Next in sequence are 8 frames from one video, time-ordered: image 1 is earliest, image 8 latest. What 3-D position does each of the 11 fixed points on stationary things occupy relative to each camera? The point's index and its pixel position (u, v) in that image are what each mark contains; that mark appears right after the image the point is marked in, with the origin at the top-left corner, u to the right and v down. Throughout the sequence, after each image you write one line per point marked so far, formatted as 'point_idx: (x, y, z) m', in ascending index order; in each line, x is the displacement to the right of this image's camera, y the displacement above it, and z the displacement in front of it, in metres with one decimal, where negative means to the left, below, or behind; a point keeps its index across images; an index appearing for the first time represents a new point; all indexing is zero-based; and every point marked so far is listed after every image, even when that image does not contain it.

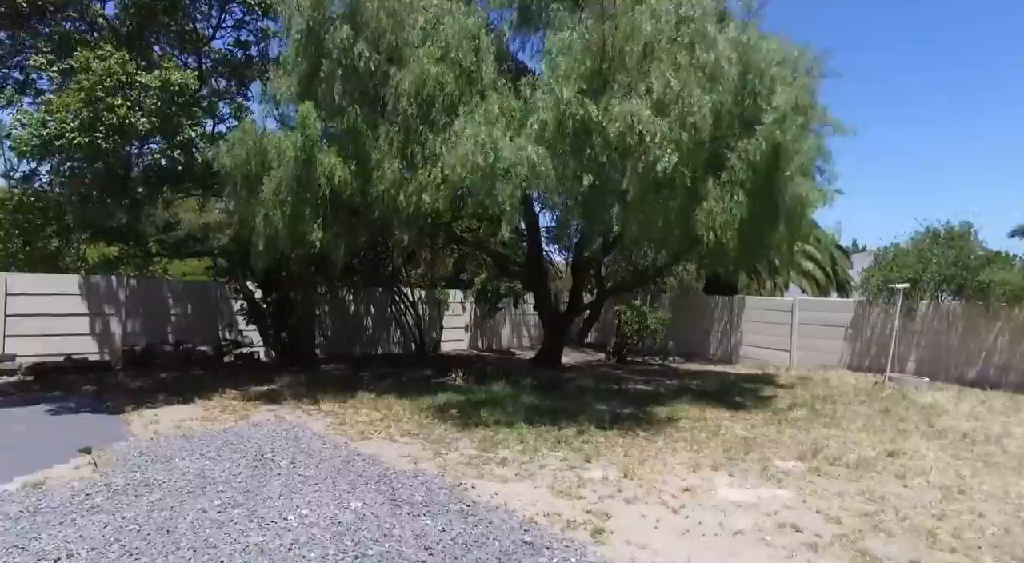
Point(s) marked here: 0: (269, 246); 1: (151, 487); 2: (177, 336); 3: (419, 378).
0: (-3.9, +0.5, +9.7) m
1: (-3.0, -1.7, +5.1) m
2: (-7.0, -1.2, +12.9) m
3: (-1.7, -1.9, +11.9) m
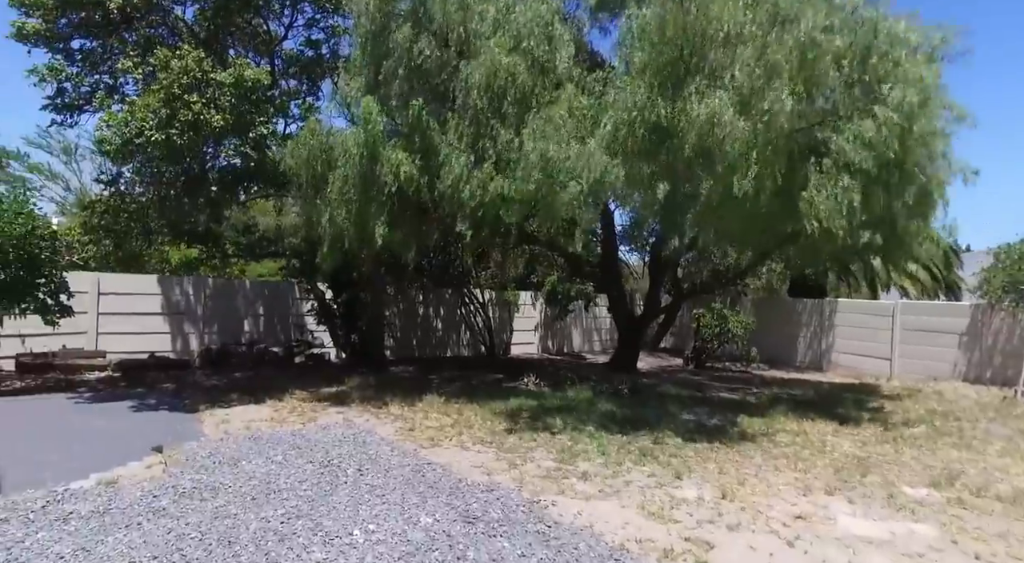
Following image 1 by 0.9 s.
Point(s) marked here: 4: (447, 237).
0: (-2.7, +0.5, +9.6) m
1: (-2.3, -1.6, +4.9) m
2: (-5.5, -1.2, +13.1) m
3: (-0.4, -1.9, +11.5) m
4: (-1.2, +0.8, +11.3) m
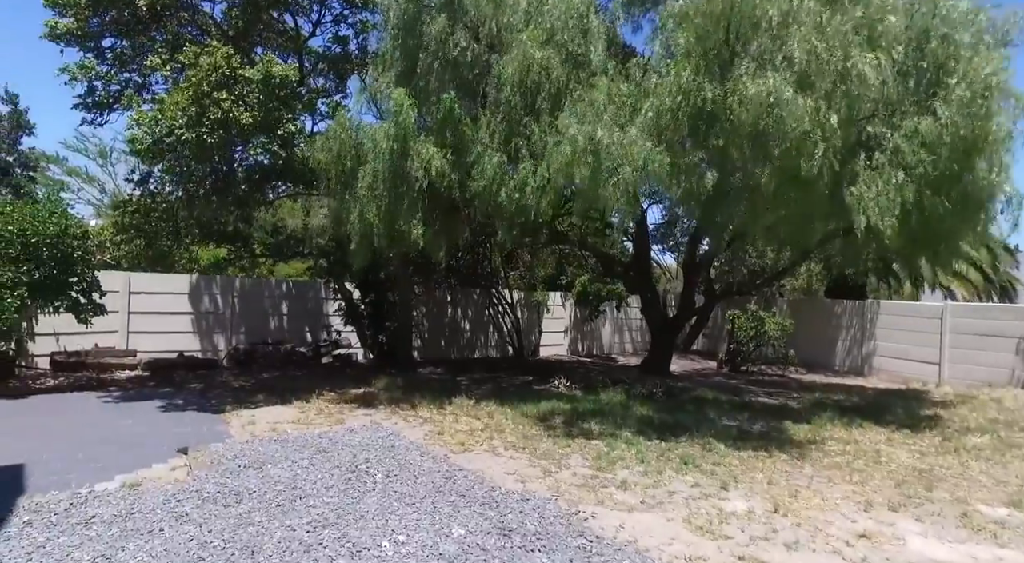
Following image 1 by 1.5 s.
0: (-2.3, +0.6, +9.4) m
1: (-2.1, -1.6, +4.7) m
2: (-4.9, -1.2, +13.1) m
3: (+0.2, -1.9, +11.3) m
4: (-0.7, +0.8, +11.1) m
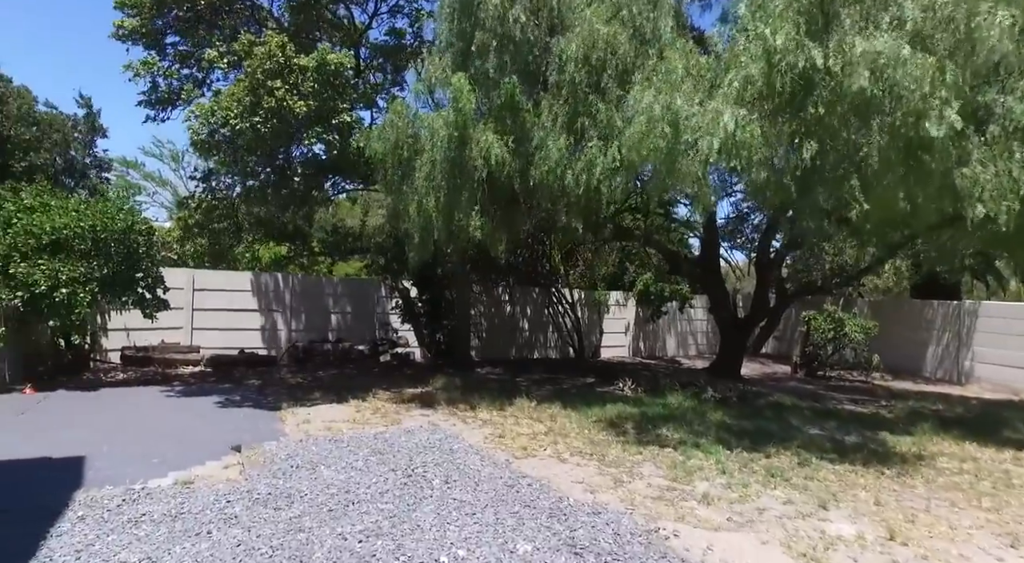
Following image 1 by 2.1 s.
0: (-1.3, +0.6, +9.1) m
1: (-1.6, -1.5, +4.4) m
2: (-3.7, -1.1, +13.0) m
3: (+1.2, -1.8, +10.8) m
4: (+0.4, +0.9, +10.7) m
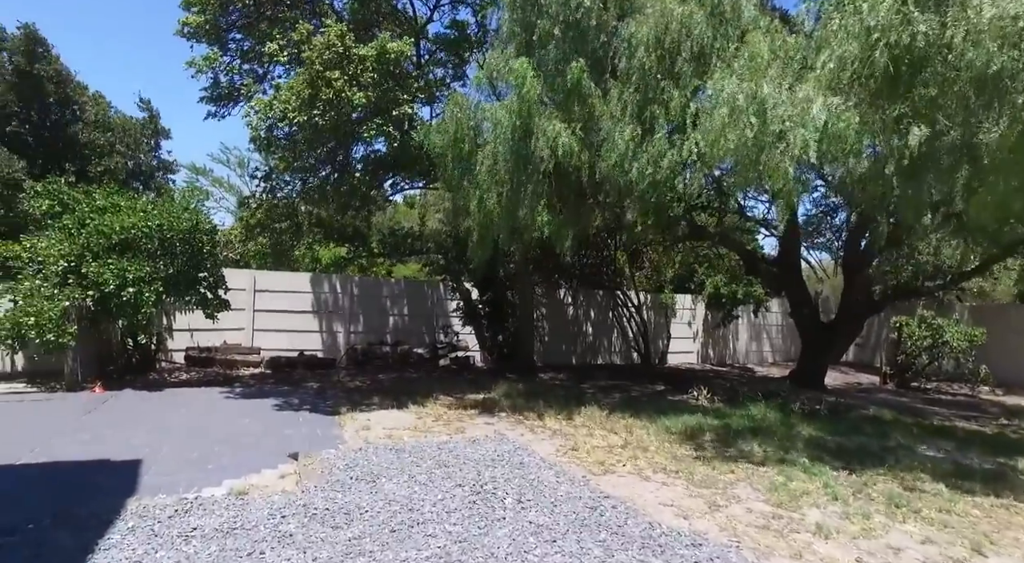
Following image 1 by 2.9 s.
0: (-0.4, +0.6, +8.7) m
1: (-1.0, -1.5, +4.0) m
2: (-2.4, -1.1, +12.7) m
3: (+2.3, -1.8, +10.1) m
4: (+1.5, +0.9, +10.1) m
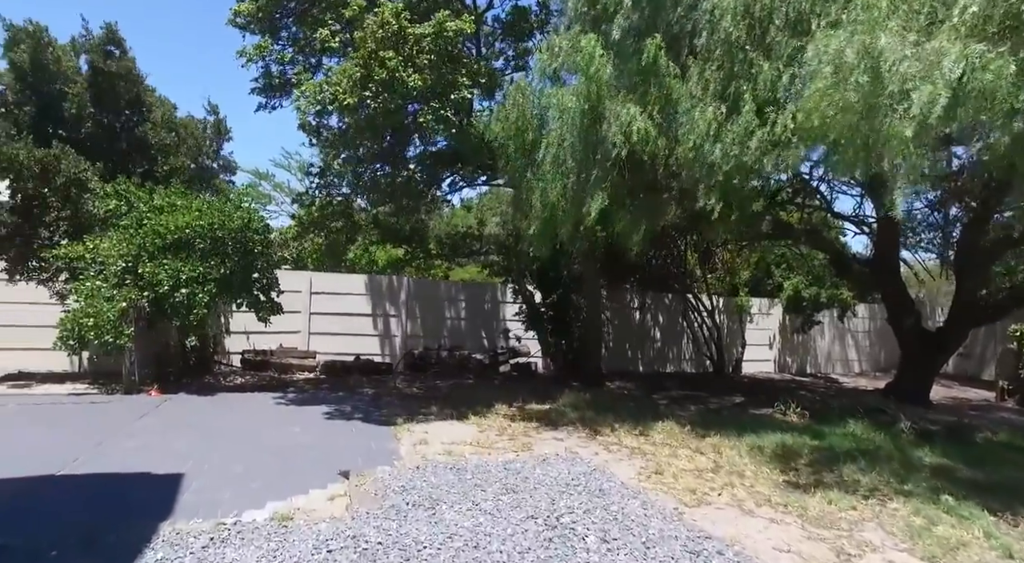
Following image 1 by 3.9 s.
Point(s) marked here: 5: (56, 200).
0: (+0.5, +0.6, +8.0) m
1: (-0.6, -1.5, +3.4) m
2: (-1.2, -1.2, +12.2) m
3: (+3.3, -1.9, +9.1) m
4: (+2.4, +0.8, +9.2) m
5: (-7.0, +1.2, +9.4) m
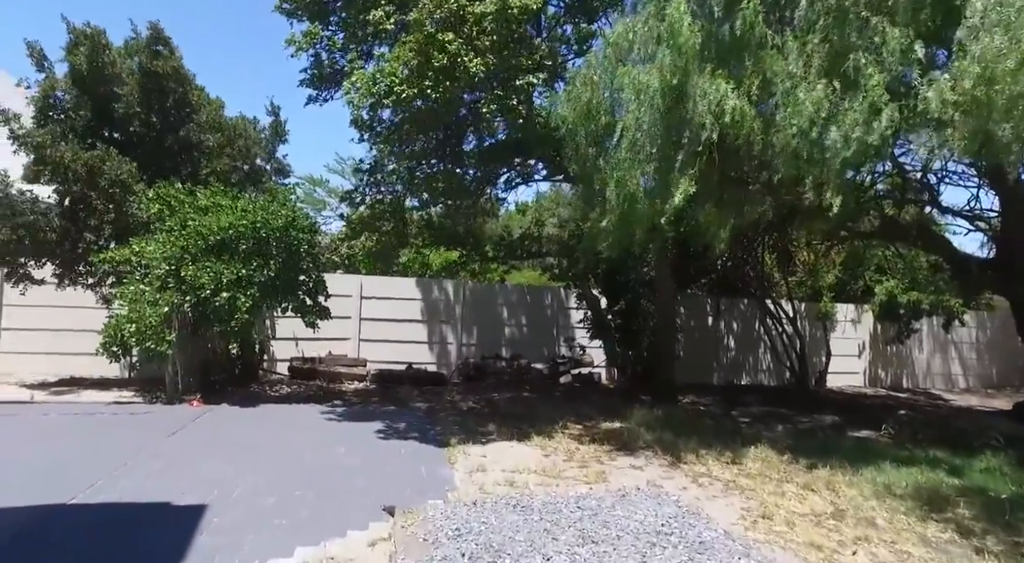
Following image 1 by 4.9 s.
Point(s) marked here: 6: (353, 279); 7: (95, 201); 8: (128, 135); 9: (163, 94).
0: (+1.2, +0.6, +7.2) m
1: (-0.2, -1.5, +2.6) m
2: (-0.1, -1.3, +11.4) m
3: (+4.1, -1.9, +8.0) m
4: (+3.3, +0.8, +8.2) m
5: (-6.1, +1.2, +9.1) m
6: (-2.7, +0.1, +10.5) m
7: (-6.1, +1.2, +9.1) m
8: (-6.6, +2.5, +10.7) m
9: (-6.1, +3.3, +10.8) m
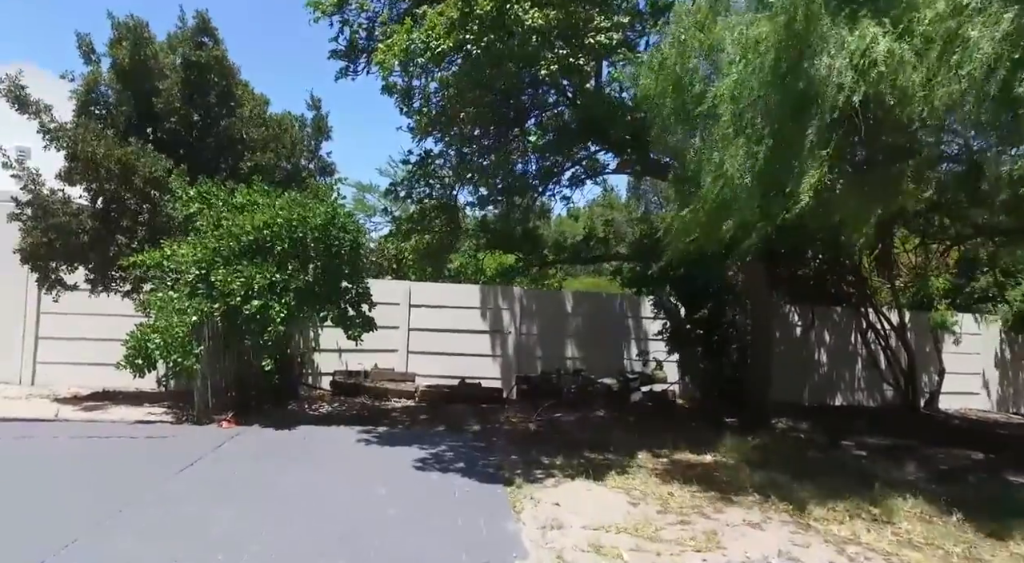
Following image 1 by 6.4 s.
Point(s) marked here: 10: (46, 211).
0: (+1.9, +0.5, +5.9) m
1: (+0.1, -1.5, +1.4) m
2: (+1.0, -1.4, +10.3) m
3: (+4.9, -2.0, +6.5) m
4: (+4.1, +0.7, +6.8) m
5: (-5.2, +1.1, +8.5) m
6: (-1.7, 0.0, +9.5) m
7: (-5.2, +1.1, +8.4) m
8: (-5.6, +2.4, +10.1) m
9: (-5.1, +3.2, +10.2) m
10: (-6.3, +0.9, +8.3) m
